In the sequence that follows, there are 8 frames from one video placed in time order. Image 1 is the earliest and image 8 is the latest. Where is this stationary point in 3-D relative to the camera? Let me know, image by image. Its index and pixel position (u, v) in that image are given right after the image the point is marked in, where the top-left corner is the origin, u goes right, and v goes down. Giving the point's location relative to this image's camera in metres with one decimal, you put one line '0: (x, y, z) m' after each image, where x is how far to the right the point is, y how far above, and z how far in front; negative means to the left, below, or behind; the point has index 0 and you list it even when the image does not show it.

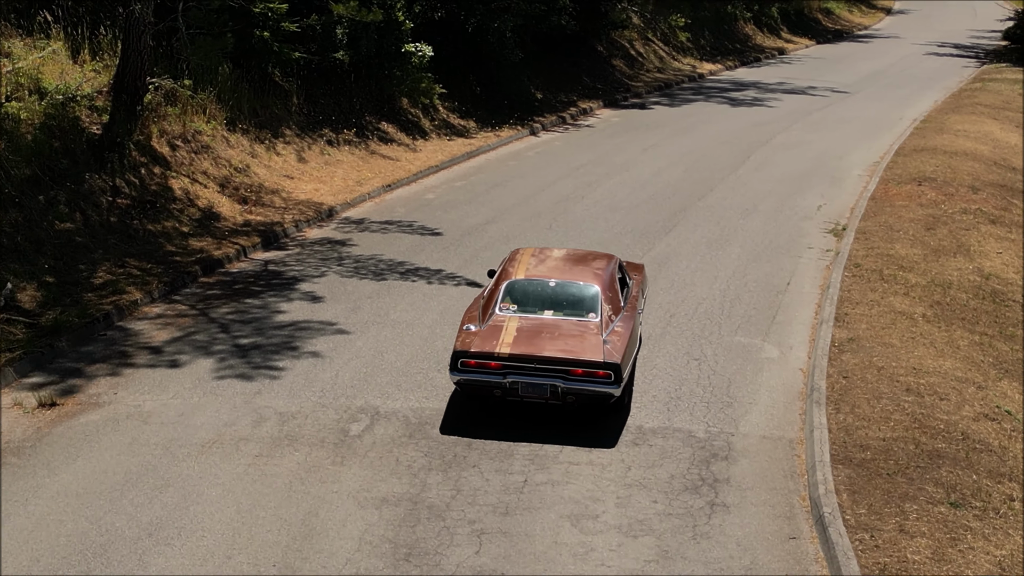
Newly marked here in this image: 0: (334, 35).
0: (-2.2, +3.2, +16.4) m
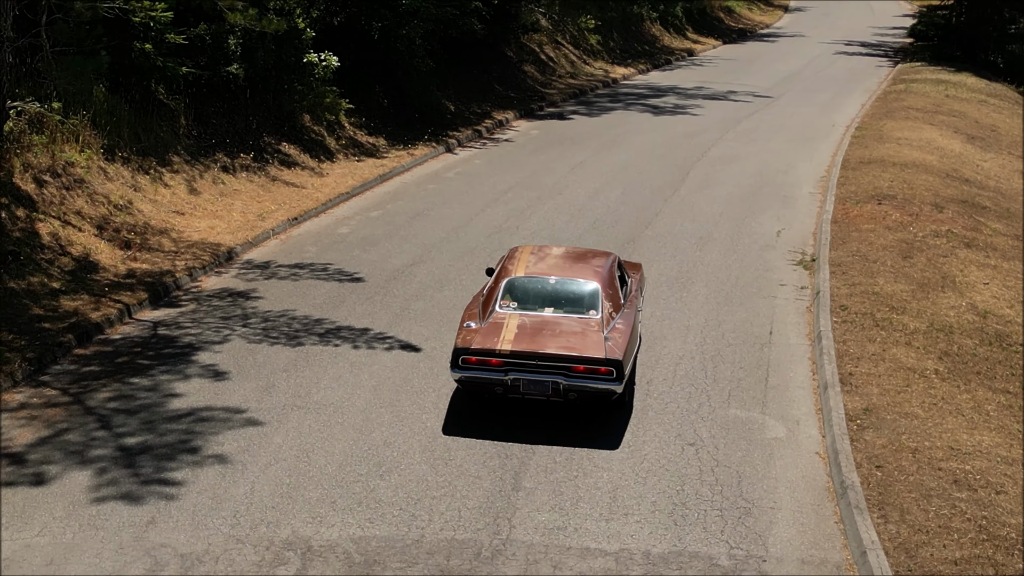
0: (-3.2, +2.7, +14.4) m
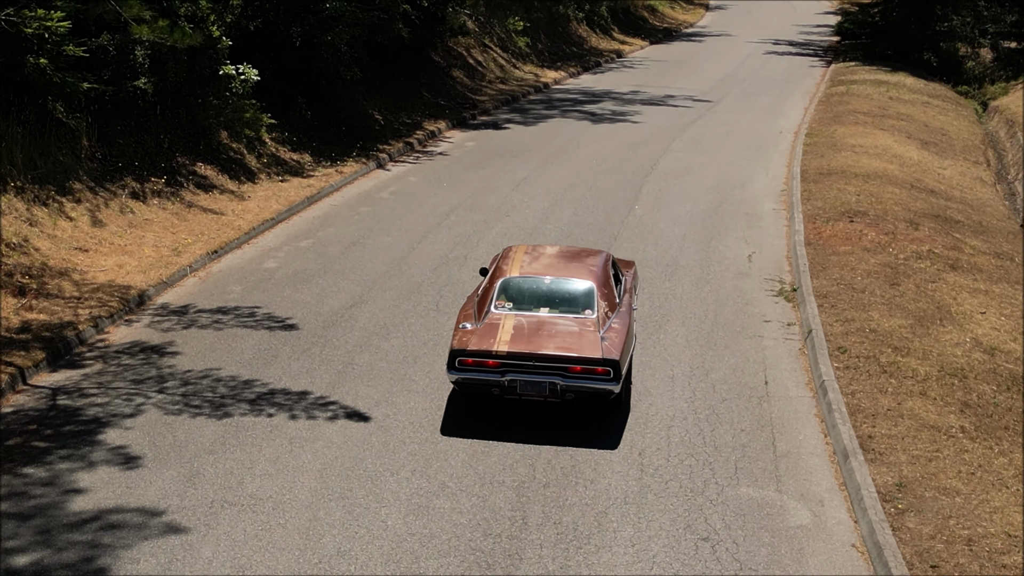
0: (-3.8, +2.3, +12.9) m
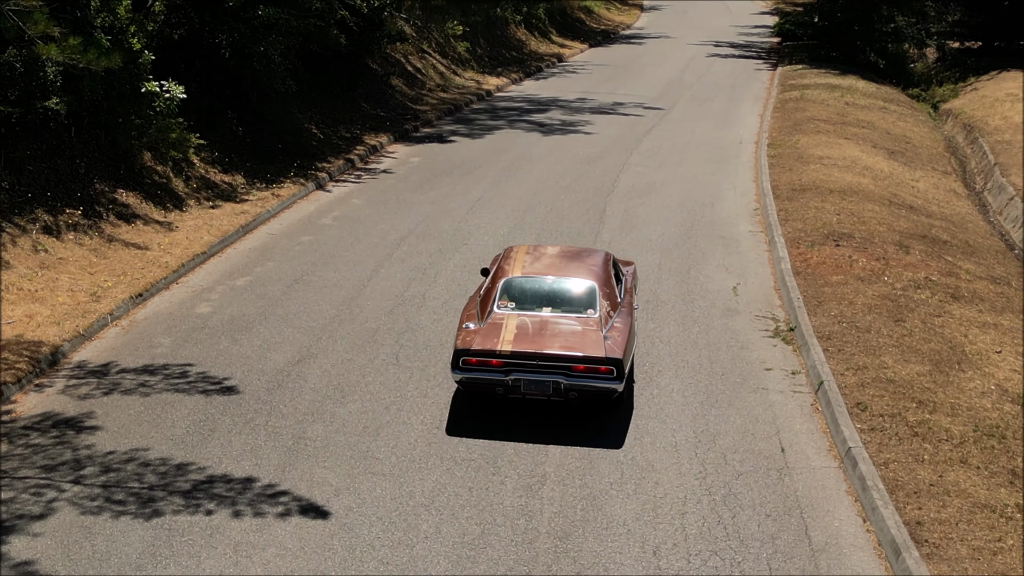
0: (-4.1, +1.9, +11.5) m
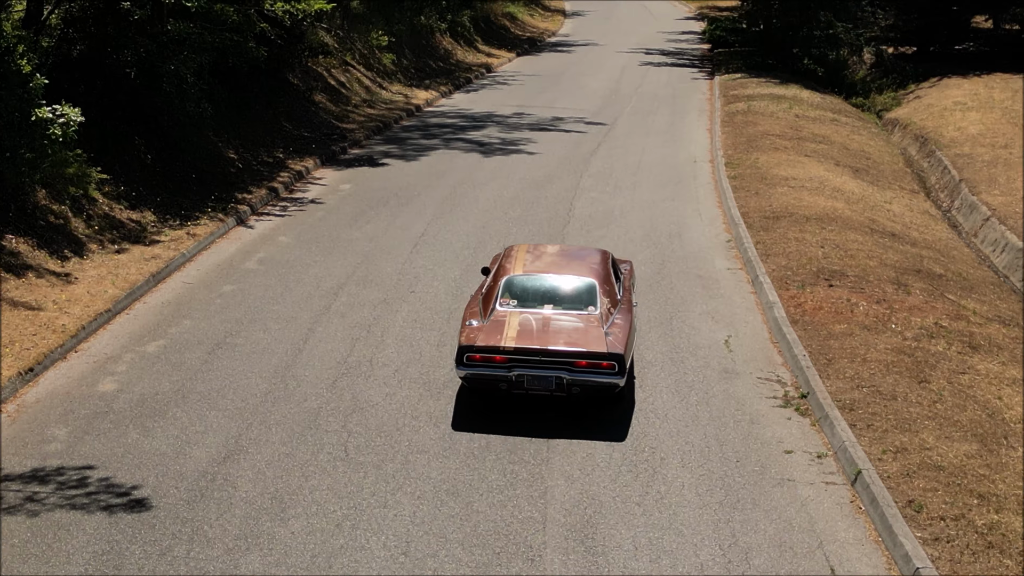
0: (-4.5, +1.4, +9.8) m
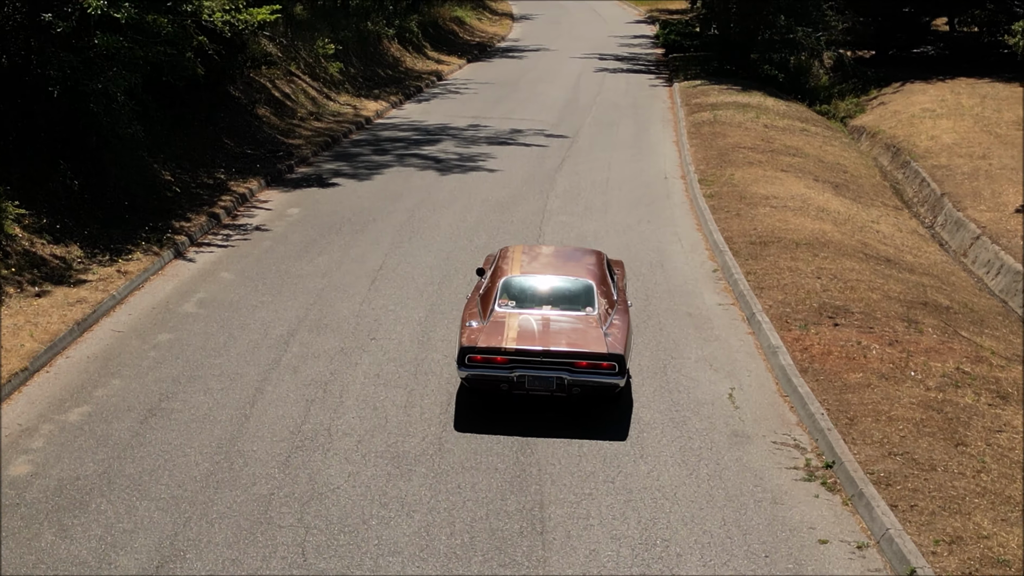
0: (-4.7, +1.0, +8.4) m
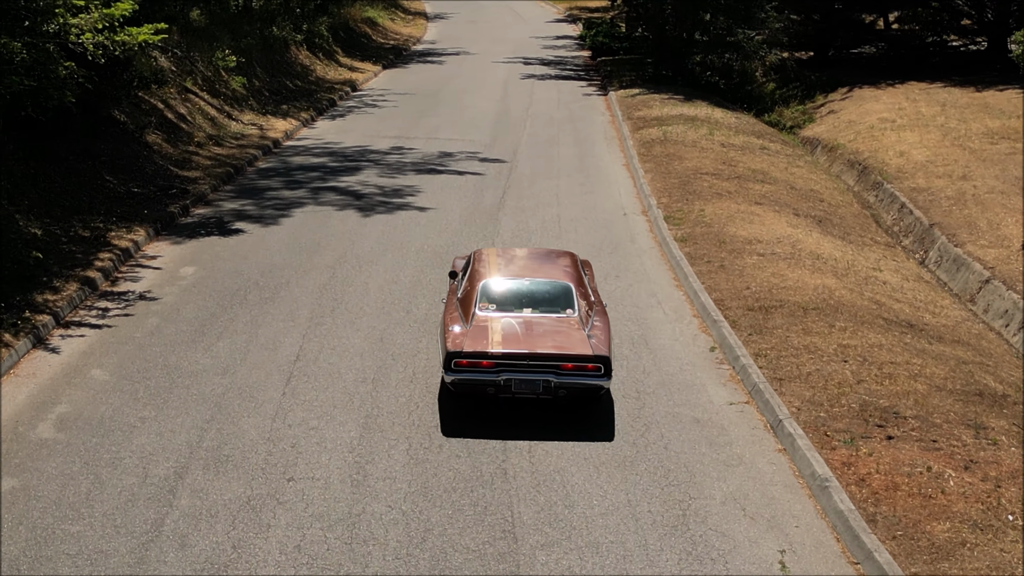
0: (-4.8, +0.2, +5.7) m
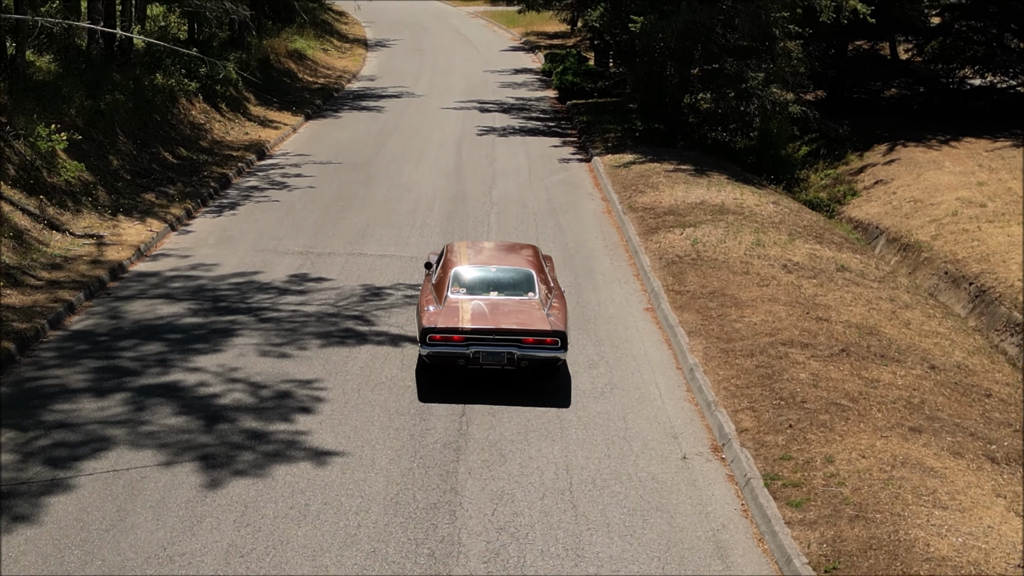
0: (-4.6, -1.6, -1.1) m
